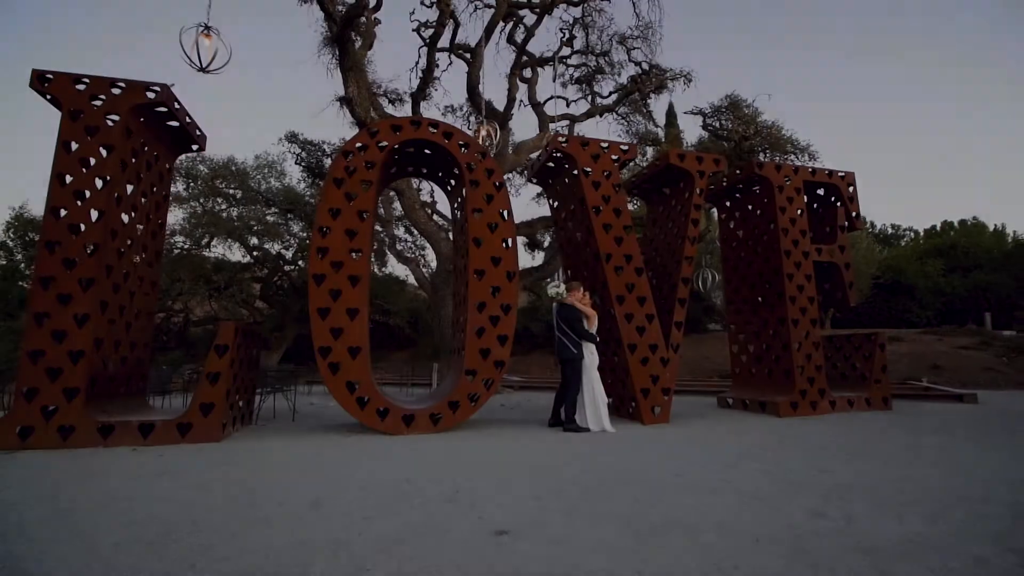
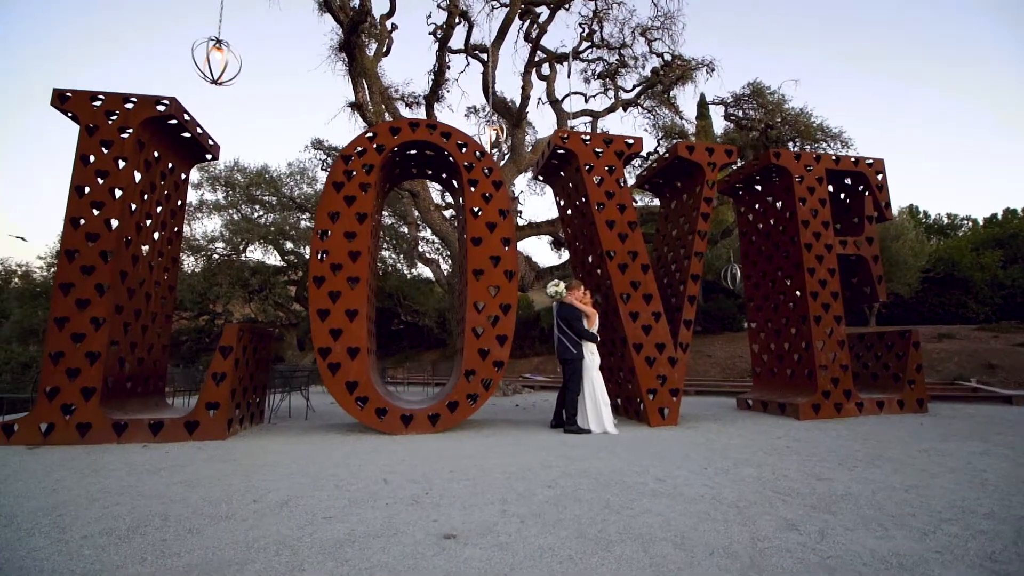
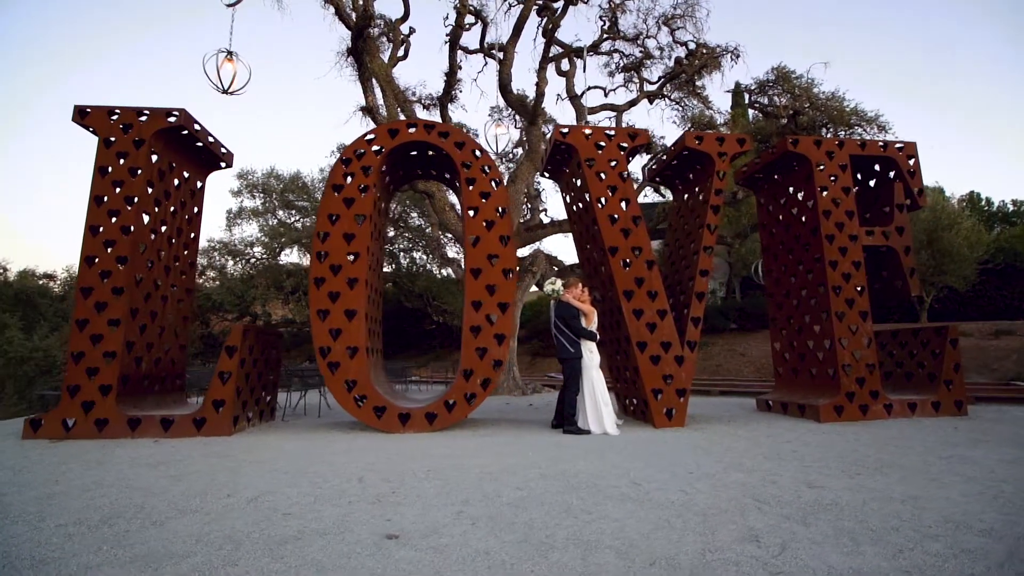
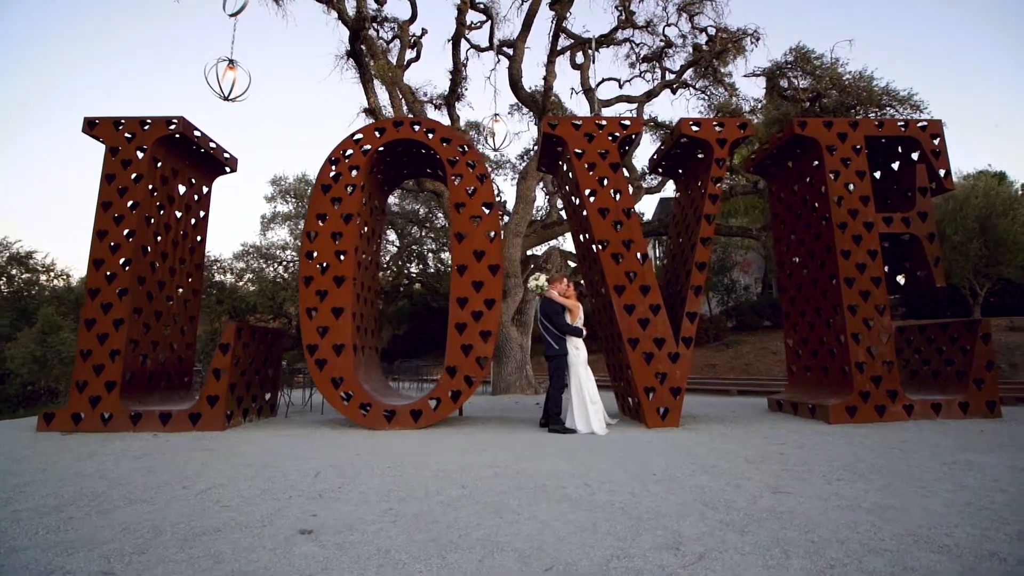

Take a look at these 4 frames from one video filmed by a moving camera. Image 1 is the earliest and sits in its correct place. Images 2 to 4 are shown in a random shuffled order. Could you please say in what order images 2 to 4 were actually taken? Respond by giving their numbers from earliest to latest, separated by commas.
2, 3, 4
